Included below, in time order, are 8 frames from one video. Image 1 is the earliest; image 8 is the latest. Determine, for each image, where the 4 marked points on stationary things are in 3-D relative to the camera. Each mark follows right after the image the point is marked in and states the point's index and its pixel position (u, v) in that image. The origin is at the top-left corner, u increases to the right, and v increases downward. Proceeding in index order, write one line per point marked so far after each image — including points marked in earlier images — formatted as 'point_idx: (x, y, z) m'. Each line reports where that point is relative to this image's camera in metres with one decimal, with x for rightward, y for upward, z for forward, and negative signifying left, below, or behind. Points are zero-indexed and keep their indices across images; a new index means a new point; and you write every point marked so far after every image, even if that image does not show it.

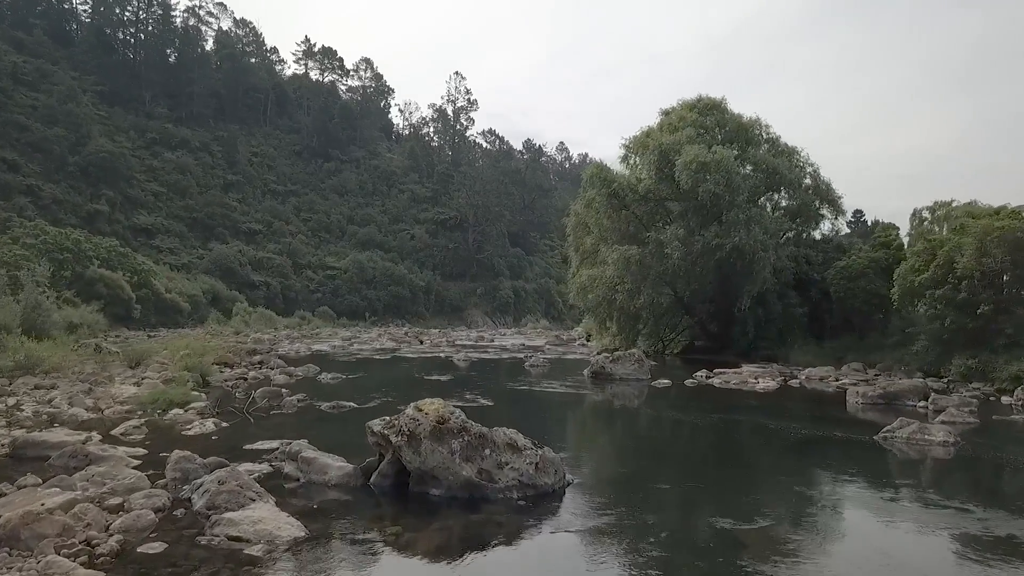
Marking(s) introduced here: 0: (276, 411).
0: (-3.4, -1.8, +12.5) m
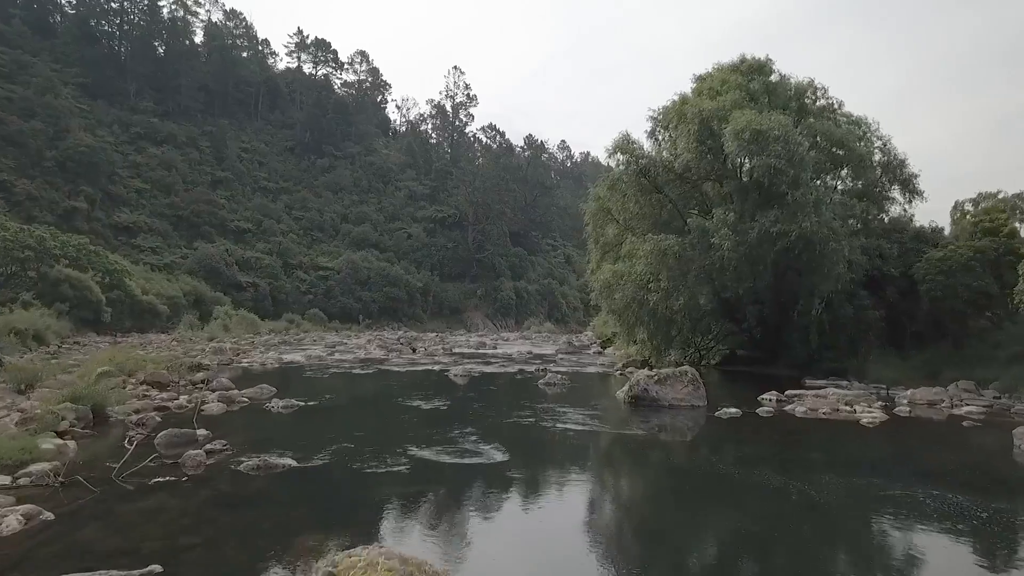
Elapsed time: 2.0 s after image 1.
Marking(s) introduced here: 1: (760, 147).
0: (-3.2, -1.7, +8.0) m
1: (+5.4, +3.1, +19.1) m
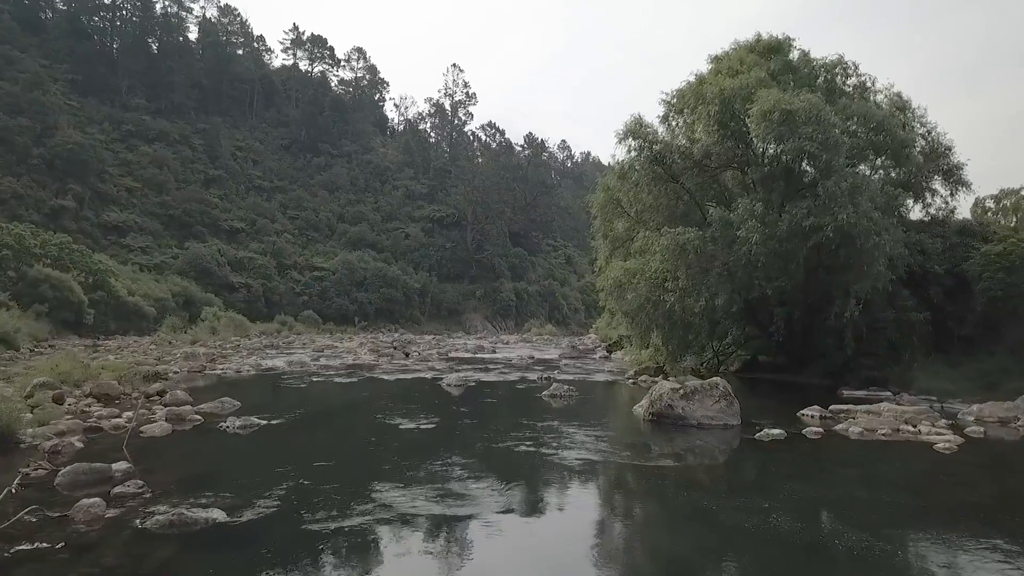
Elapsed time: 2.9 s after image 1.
0: (-3.2, -1.7, +5.9) m
1: (+5.4, +3.1, +17.0) m
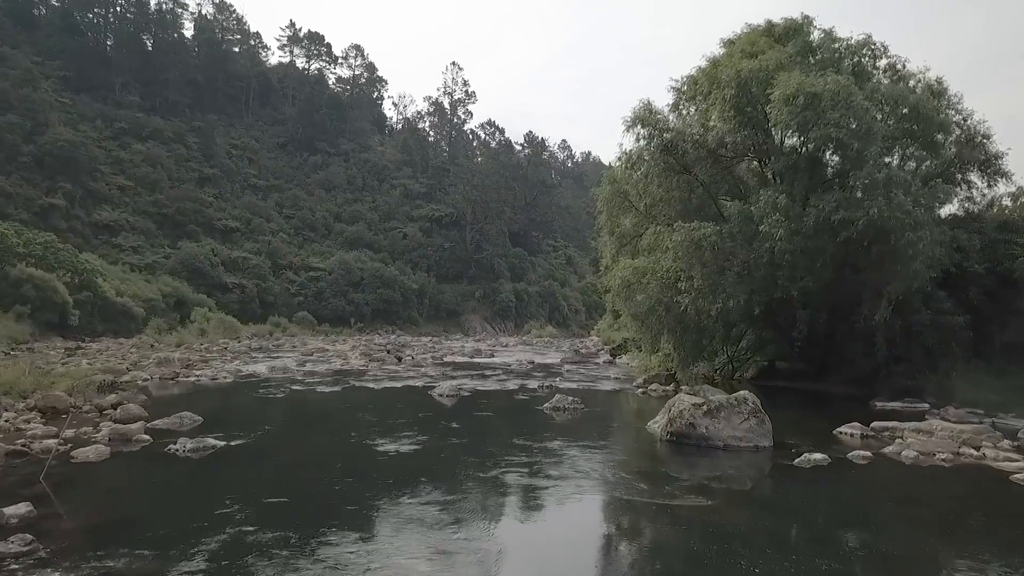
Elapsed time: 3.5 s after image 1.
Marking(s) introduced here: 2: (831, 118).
0: (-3.2, -1.7, +4.3) m
1: (+5.4, +3.1, +15.4) m
2: (+5.6, +3.0, +15.2) m
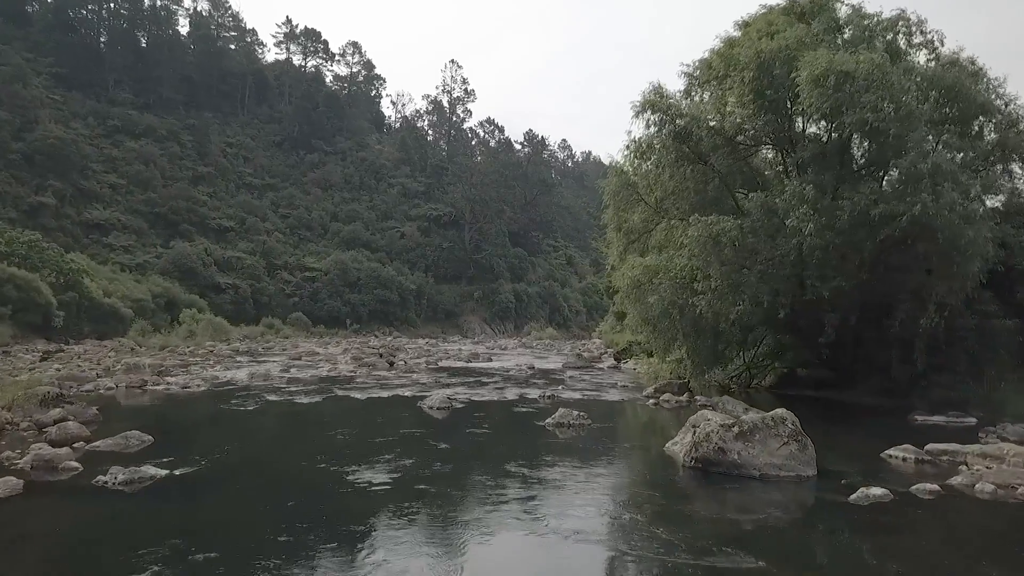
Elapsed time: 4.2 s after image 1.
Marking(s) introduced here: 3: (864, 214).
0: (-3.3, -1.7, +2.8) m
1: (+5.4, +3.1, +13.8) m
2: (+5.6, +3.0, +13.6) m
3: (+5.3, +1.1, +13.2) m
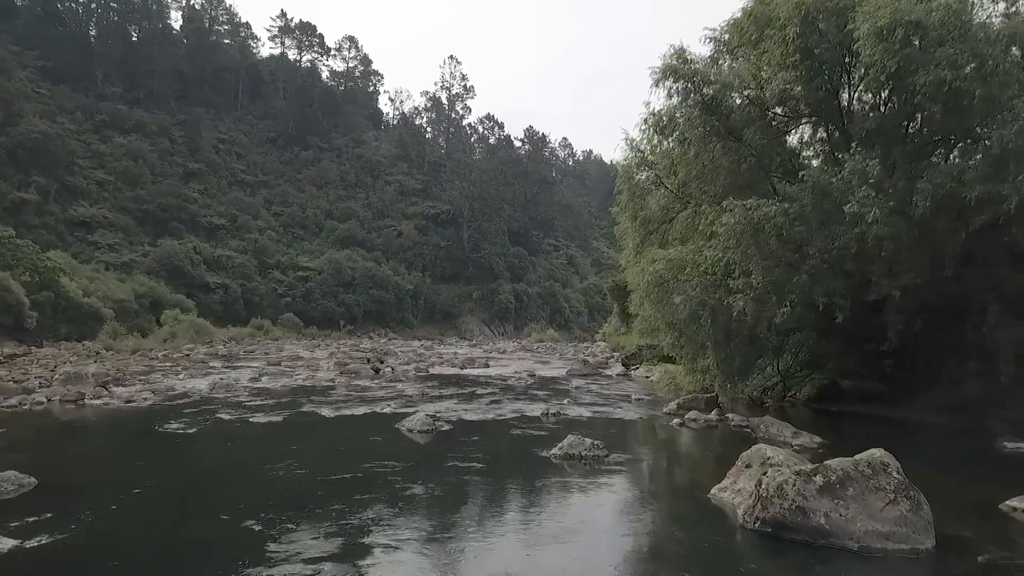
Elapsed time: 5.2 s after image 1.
0: (-3.3, -1.6, +0.3) m
1: (+5.3, +3.1, +11.3) m
2: (+5.5, +3.0, +11.1) m
3: (+5.3, +1.2, +10.7) m
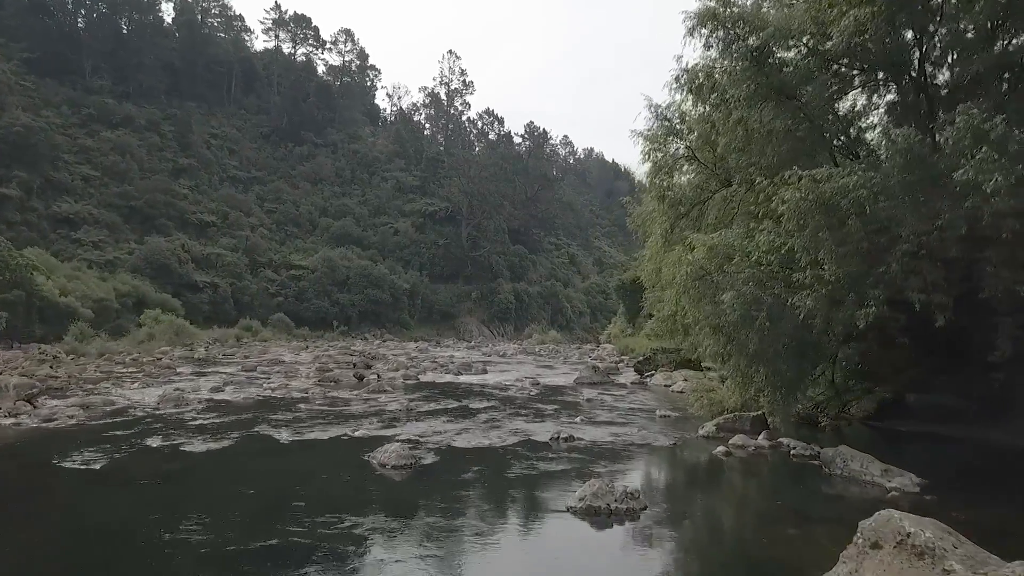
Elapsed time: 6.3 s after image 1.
0: (-3.3, -1.6, -2.4) m
1: (+5.4, +3.2, +8.7) m
2: (+5.6, +3.1, +8.5) m
3: (+5.3, +1.2, +8.0) m
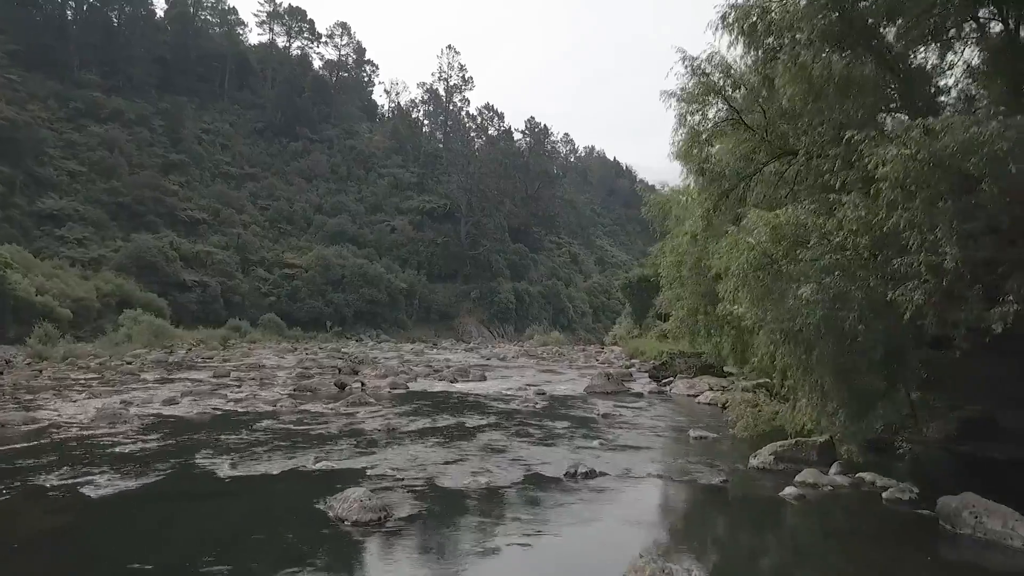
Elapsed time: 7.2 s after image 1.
0: (-3.2, -1.5, -4.8) m
1: (+5.4, +3.3, +6.3) m
2: (+5.6, +3.1, +6.0) m
3: (+5.4, +1.3, +5.6) m
